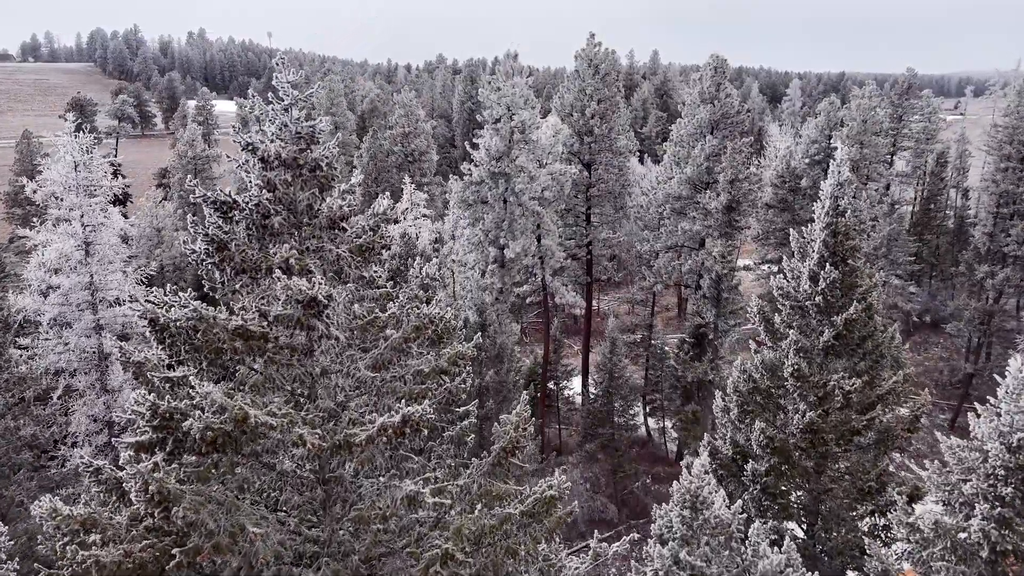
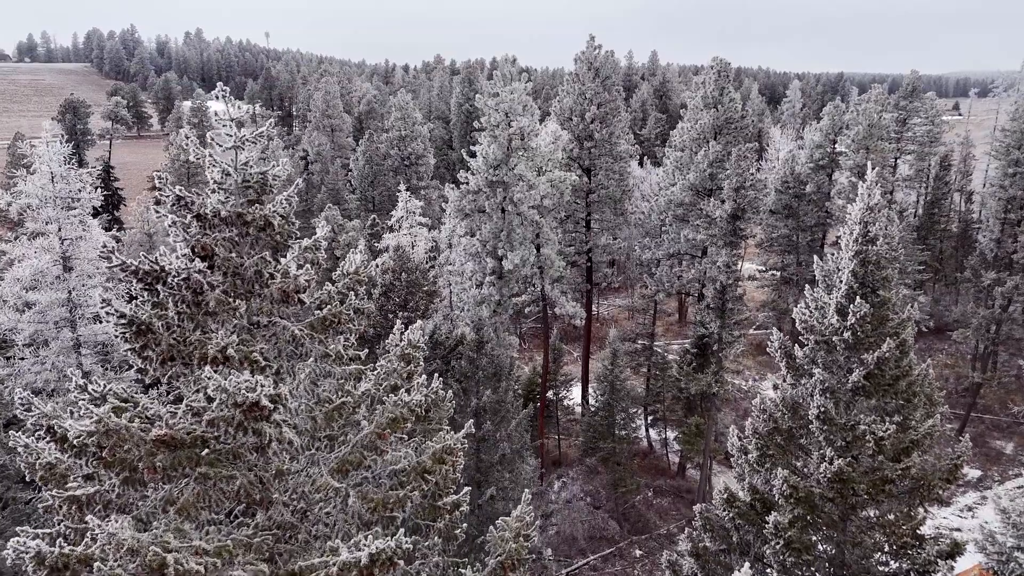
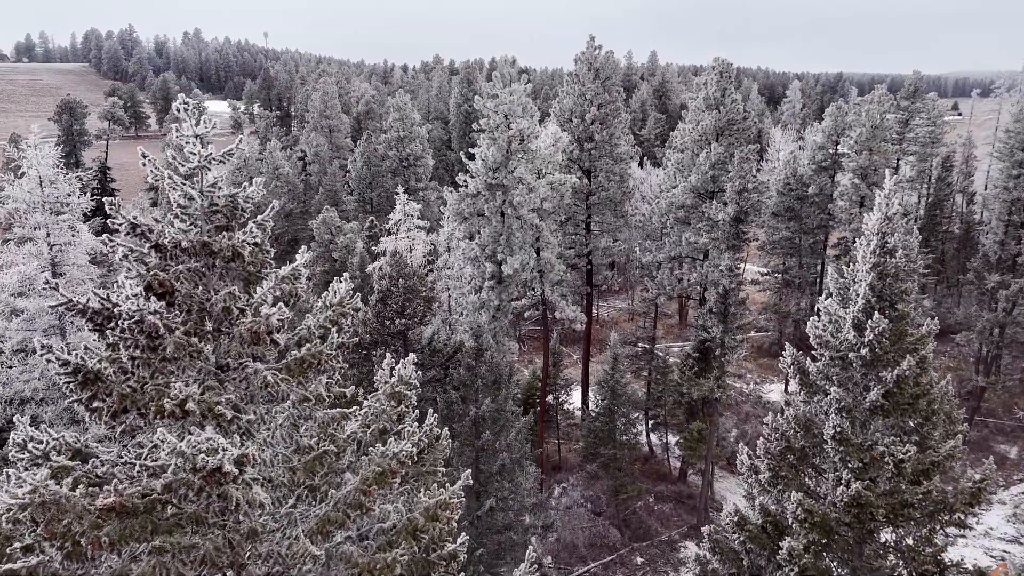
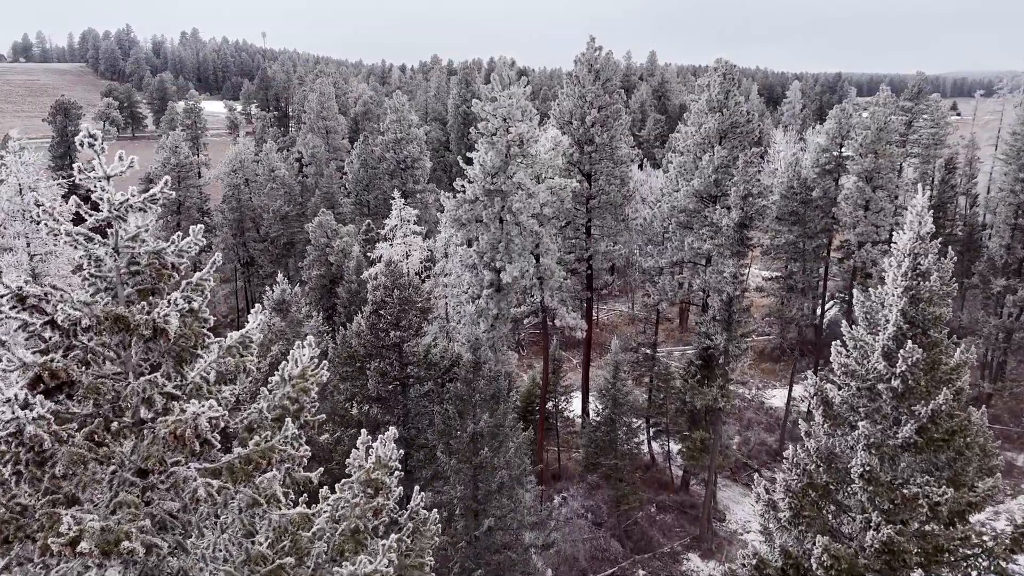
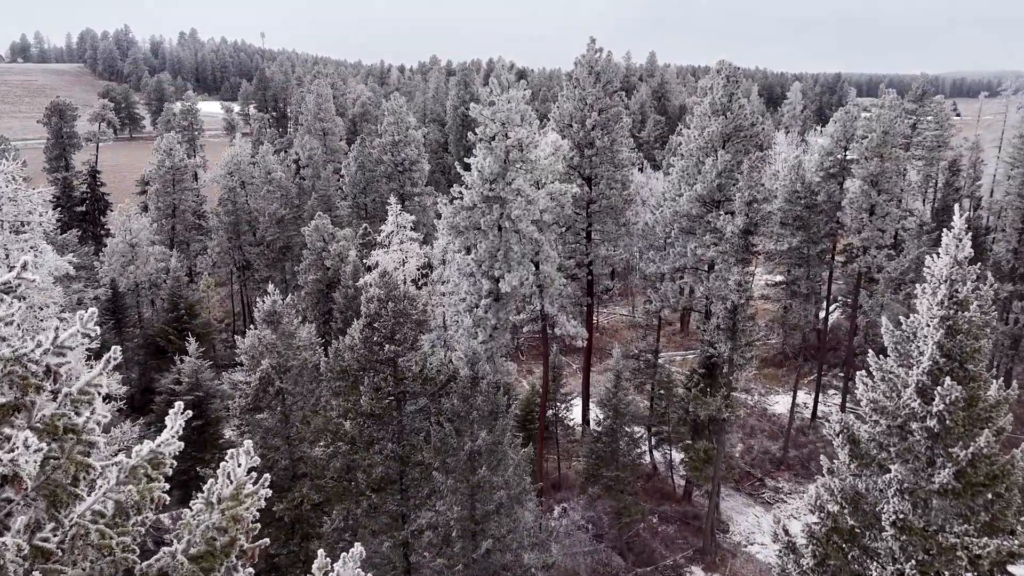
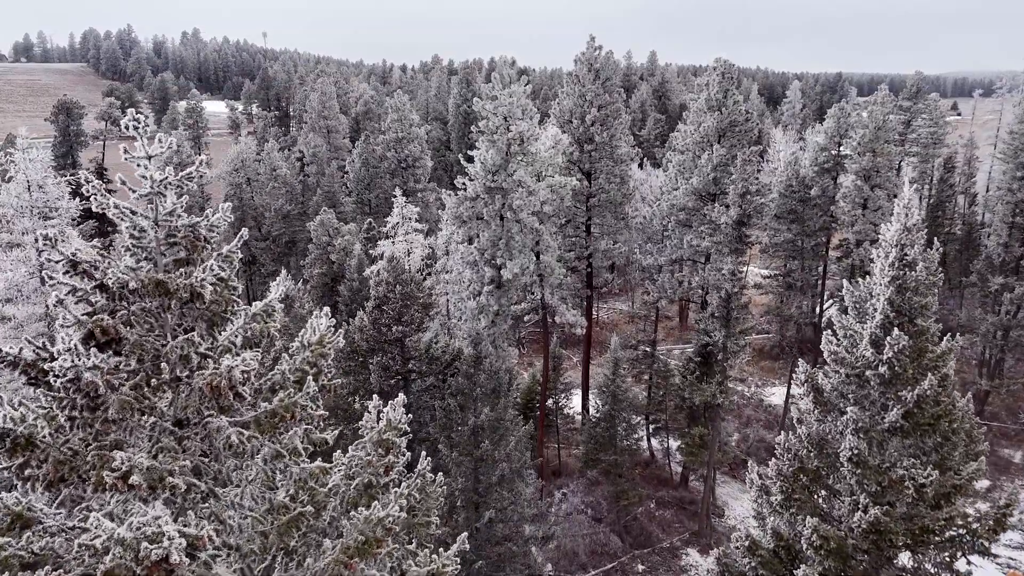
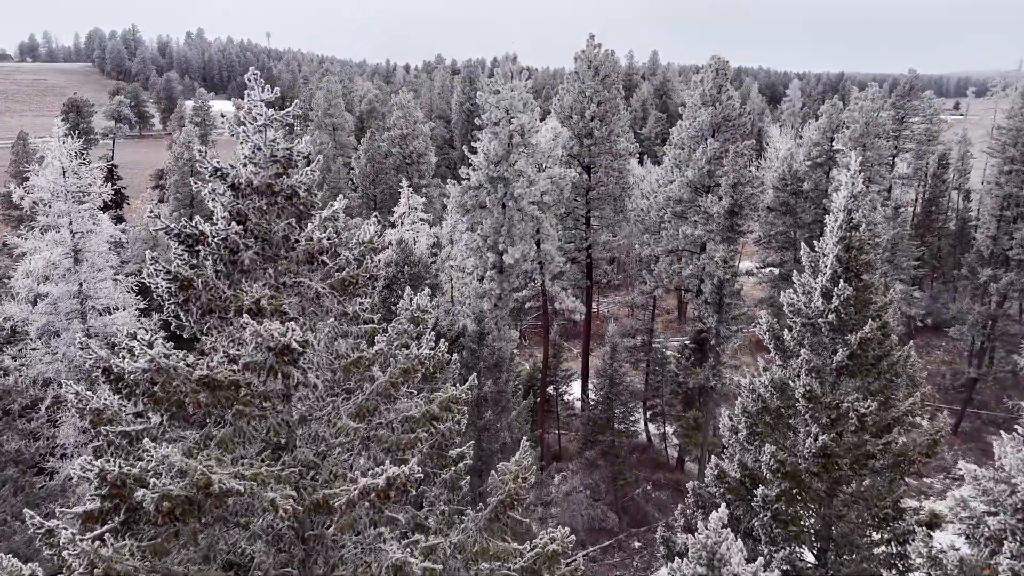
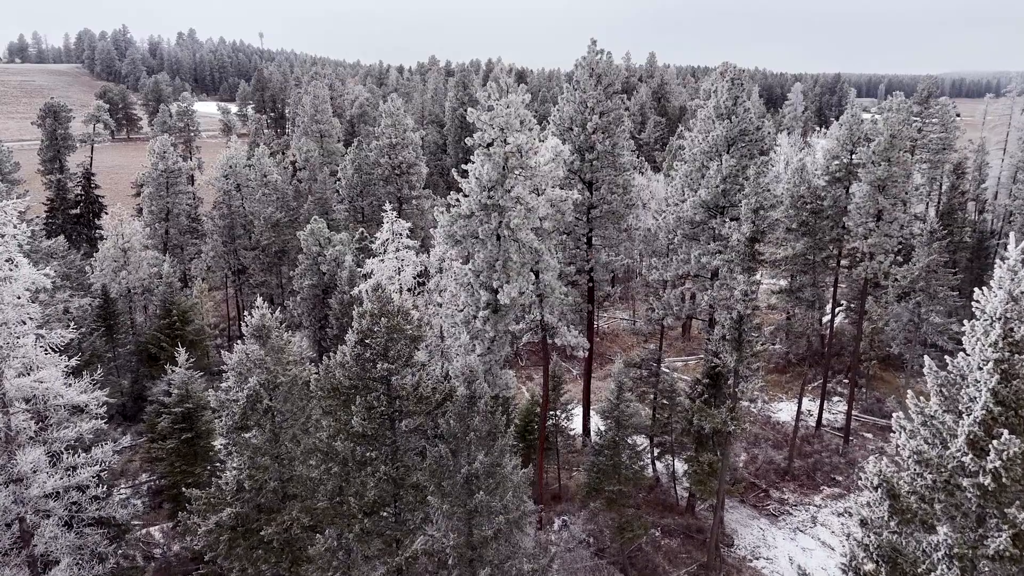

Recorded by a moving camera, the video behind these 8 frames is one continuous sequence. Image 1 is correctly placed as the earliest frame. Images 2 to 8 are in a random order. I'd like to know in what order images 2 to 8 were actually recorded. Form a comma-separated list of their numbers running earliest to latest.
7, 2, 3, 6, 4, 5, 8
